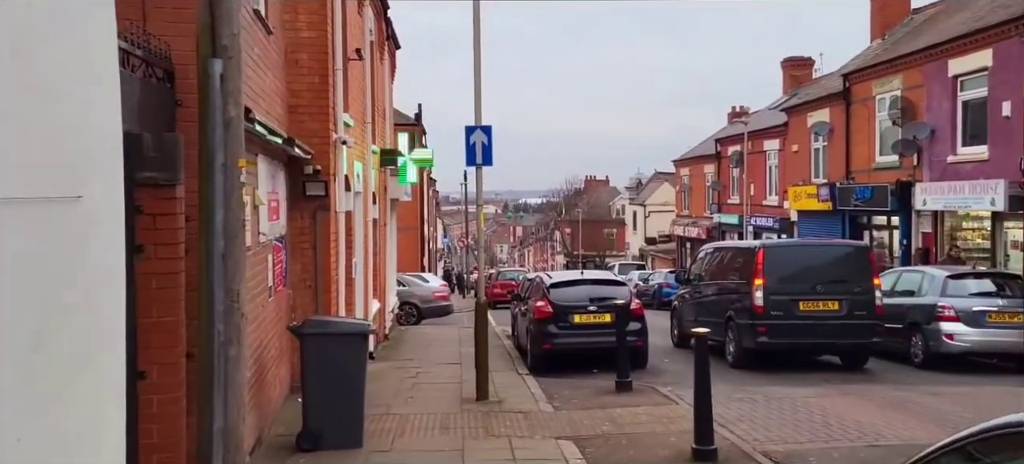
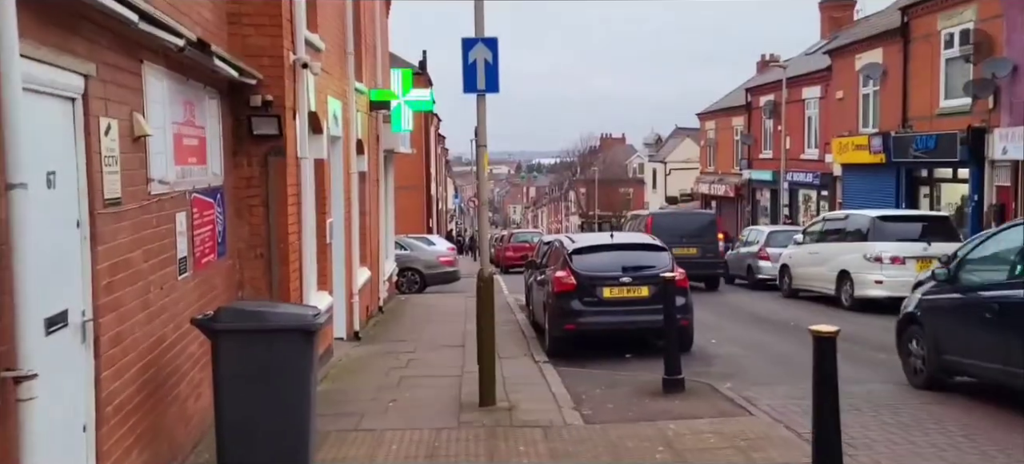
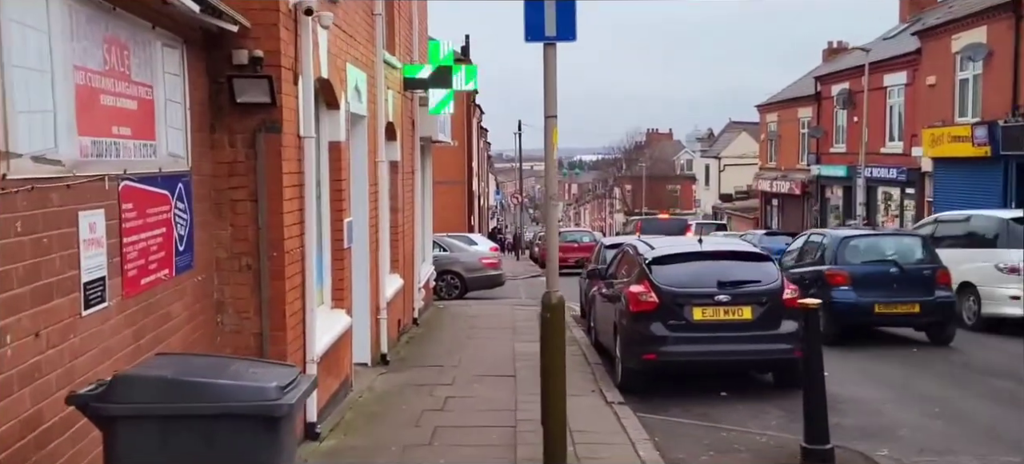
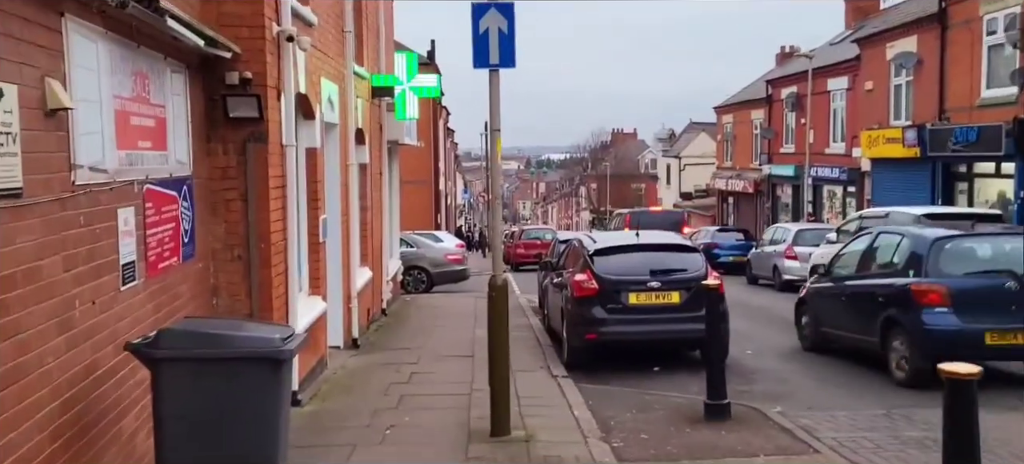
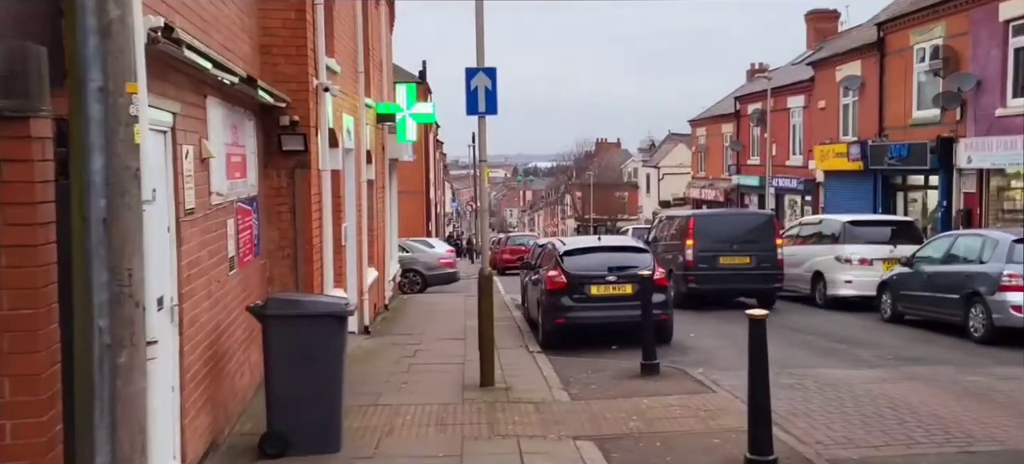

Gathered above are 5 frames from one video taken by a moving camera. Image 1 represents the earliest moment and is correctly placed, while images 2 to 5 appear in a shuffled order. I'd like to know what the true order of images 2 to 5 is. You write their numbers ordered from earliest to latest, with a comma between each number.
5, 2, 4, 3
